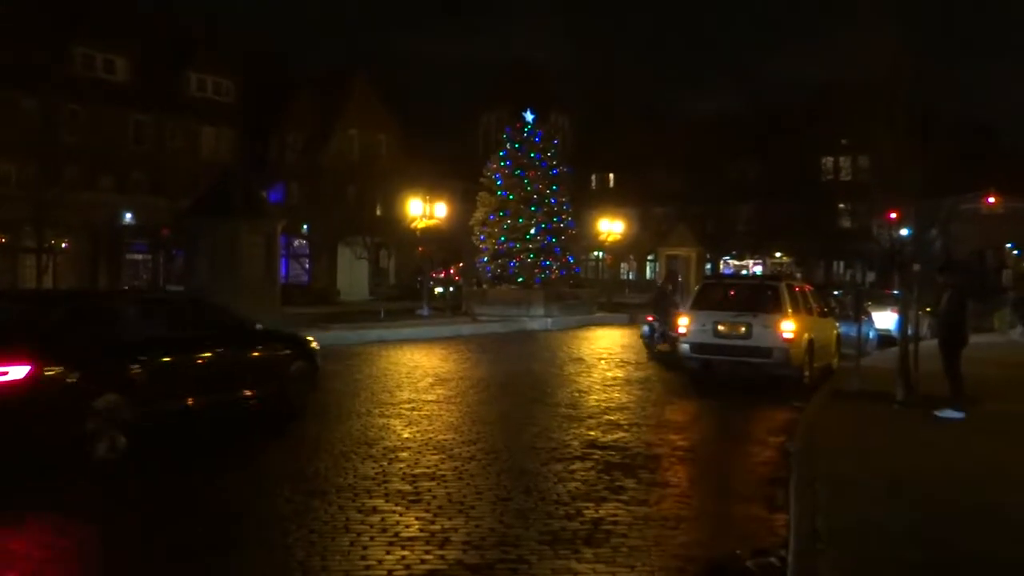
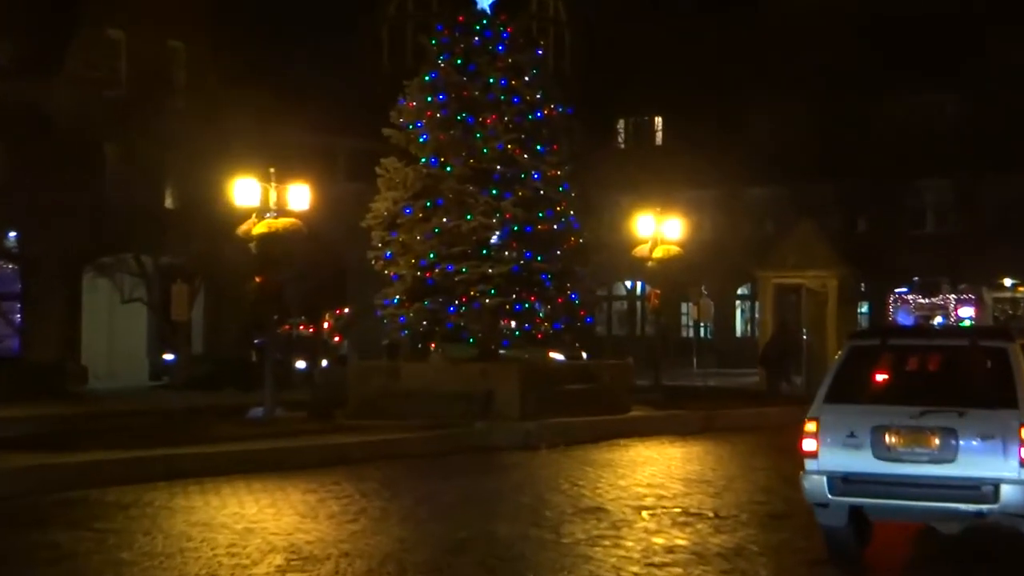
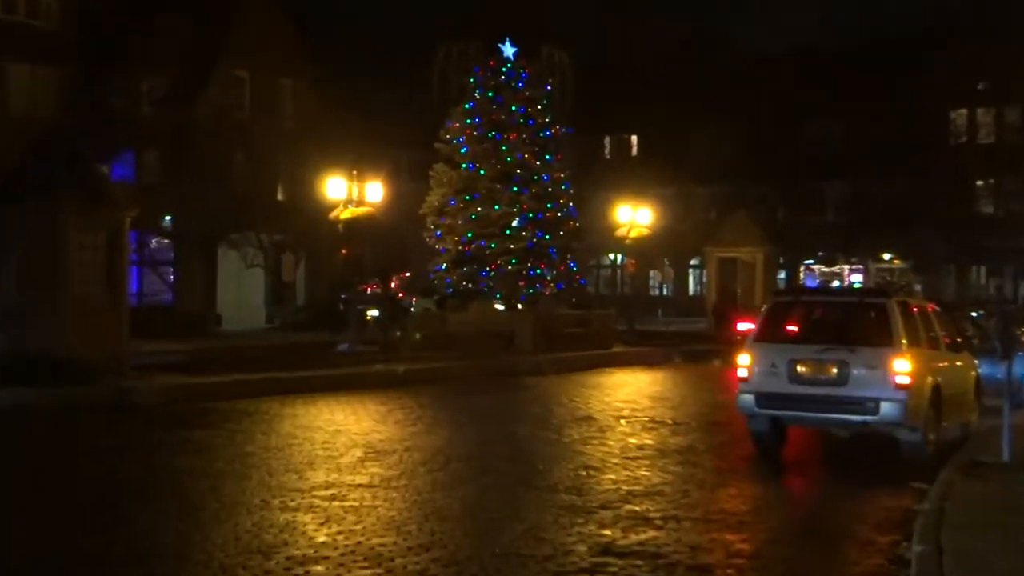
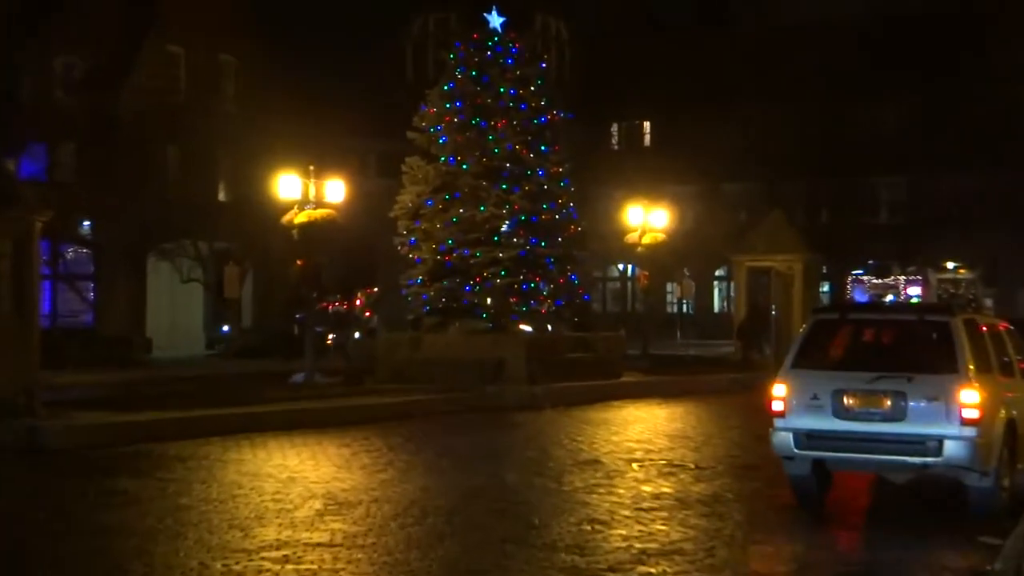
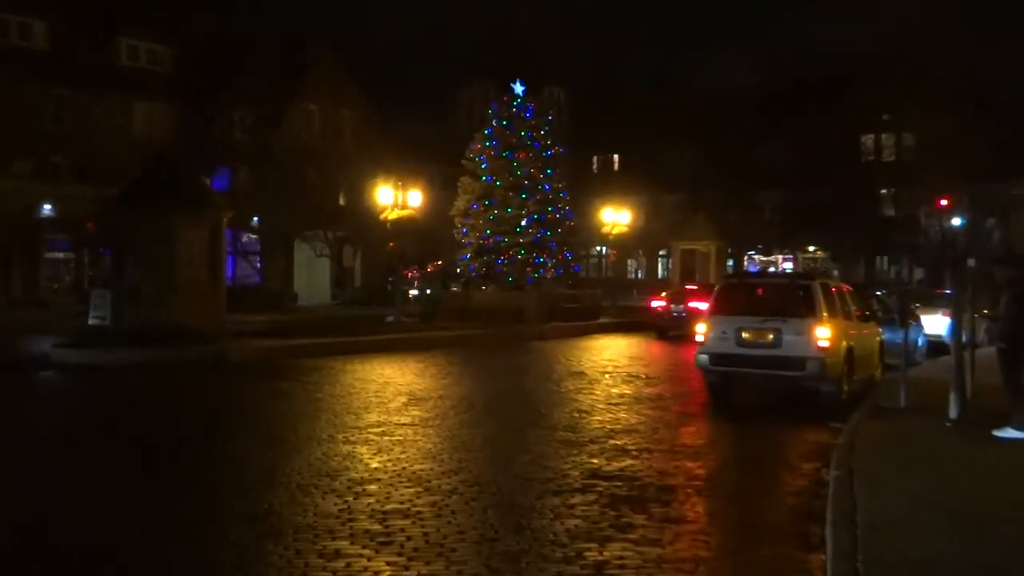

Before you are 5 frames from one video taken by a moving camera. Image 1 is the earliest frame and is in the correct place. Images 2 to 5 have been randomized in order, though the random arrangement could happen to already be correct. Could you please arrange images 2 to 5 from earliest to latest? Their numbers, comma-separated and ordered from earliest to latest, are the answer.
5, 3, 4, 2
